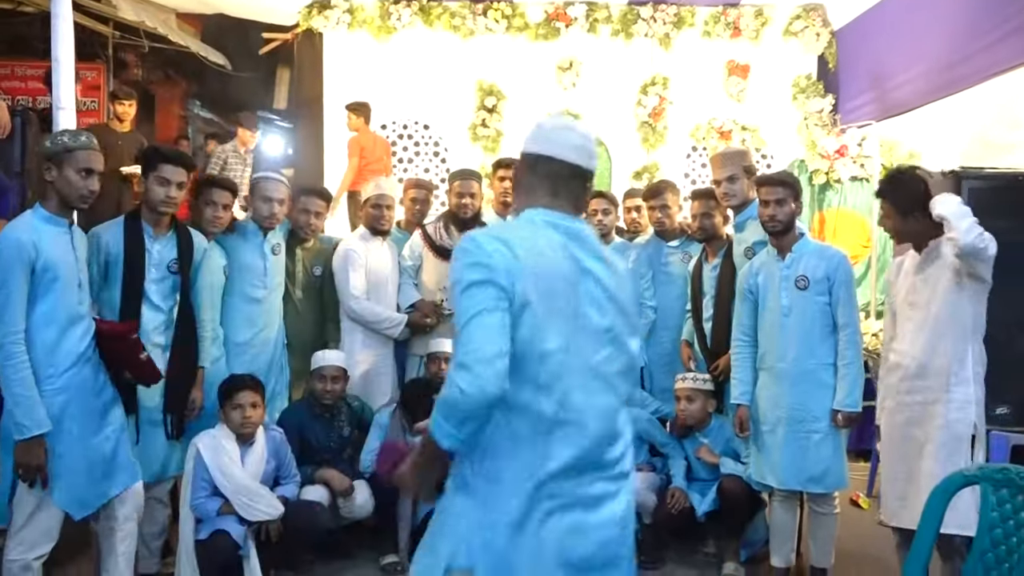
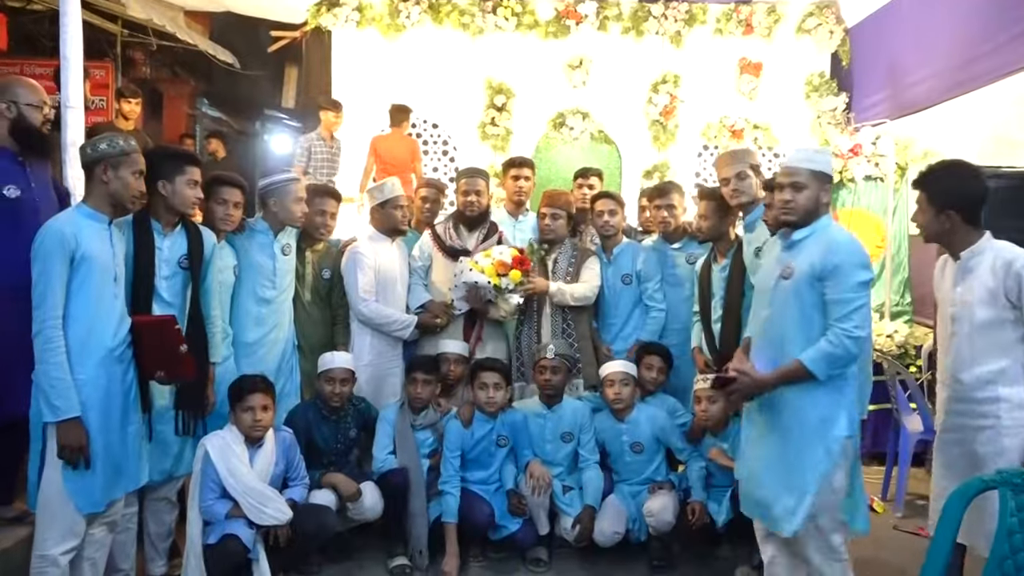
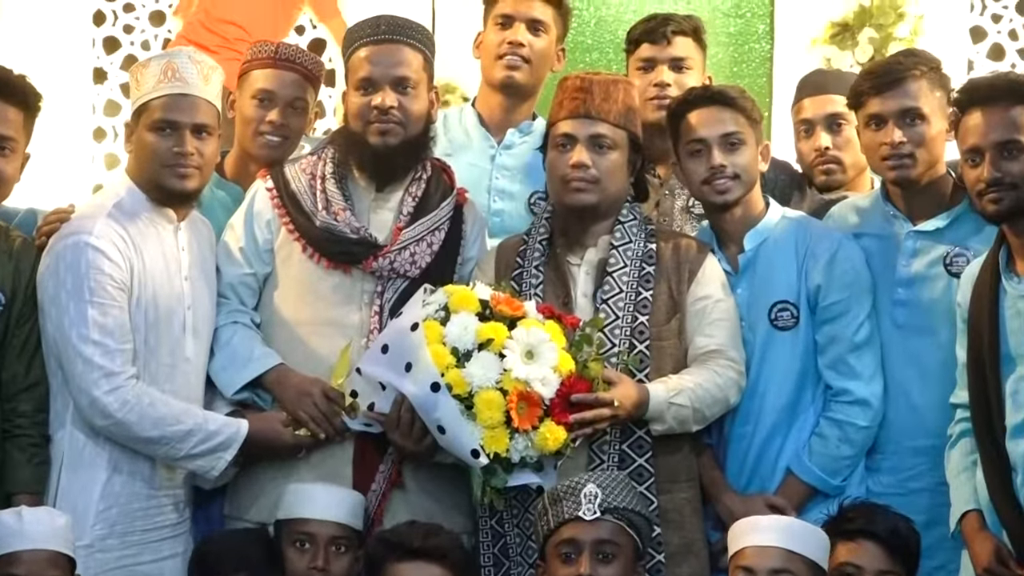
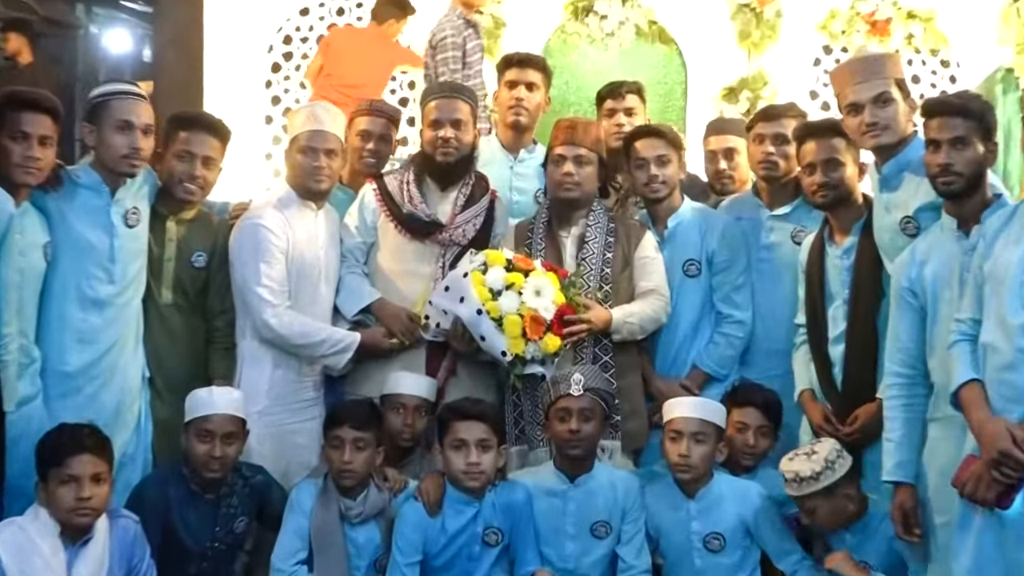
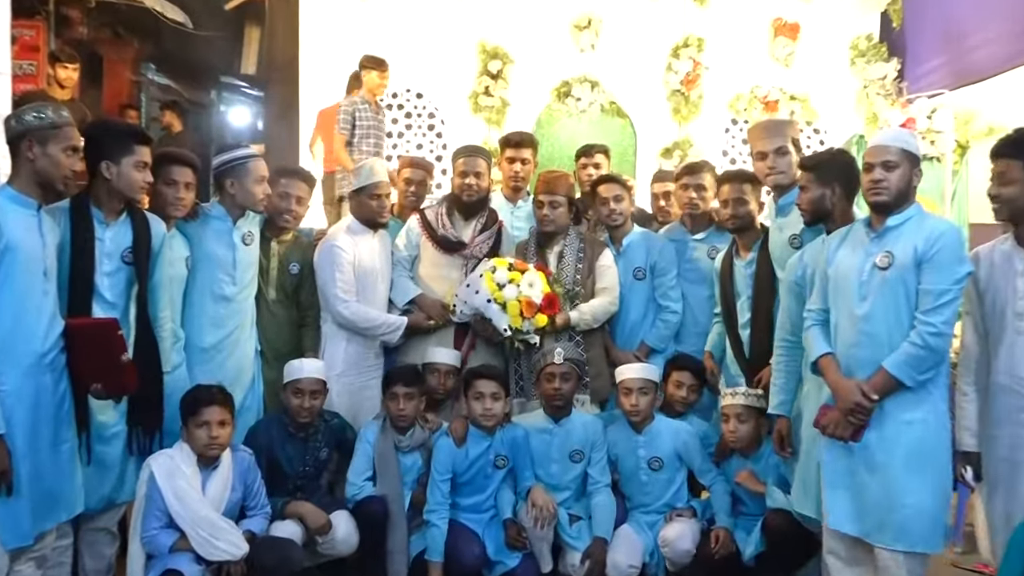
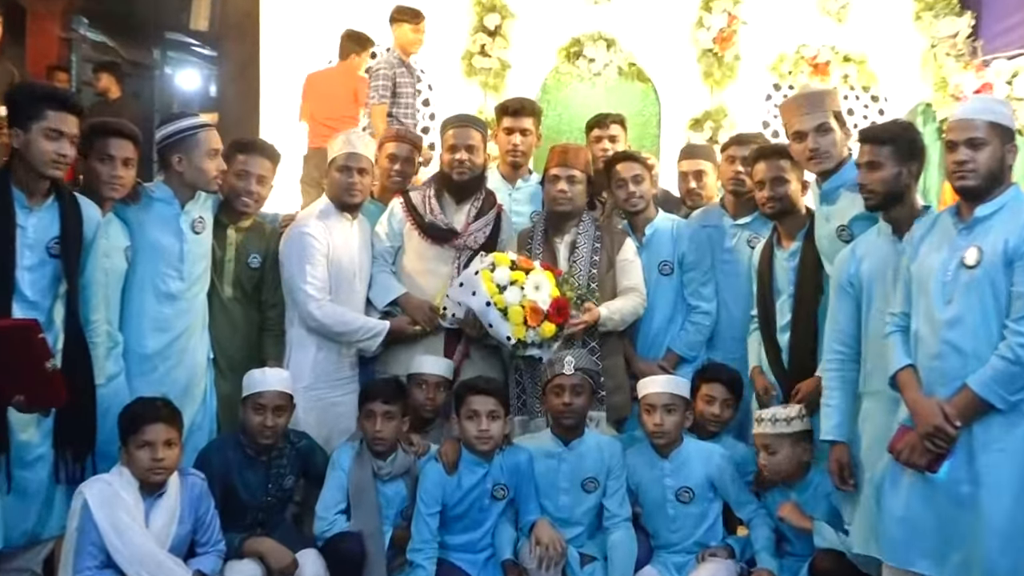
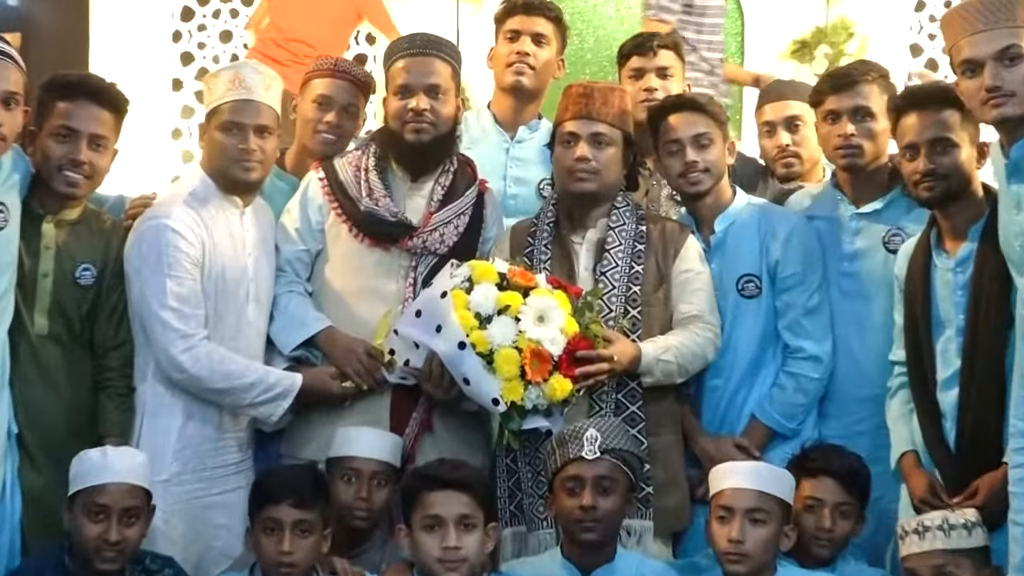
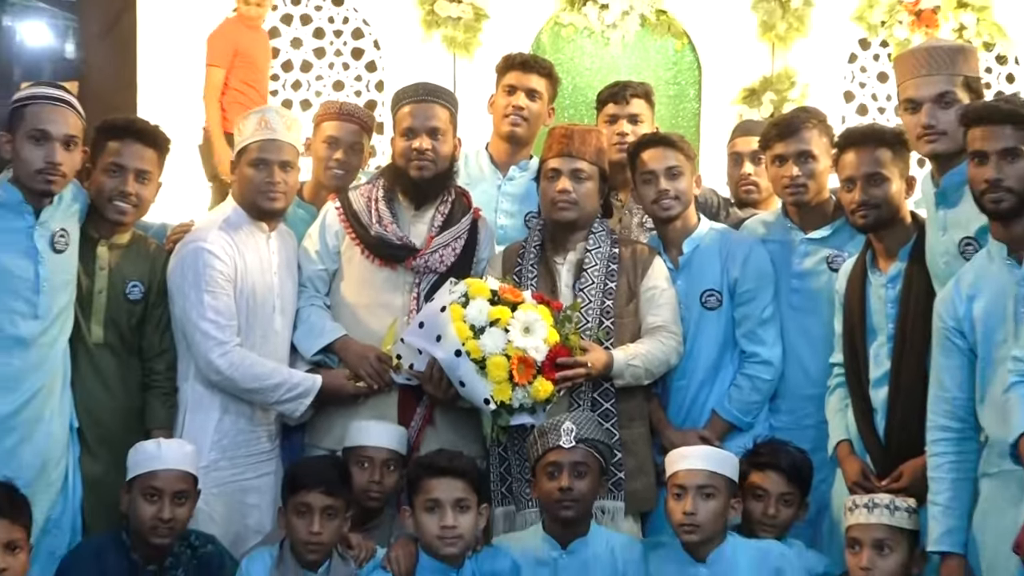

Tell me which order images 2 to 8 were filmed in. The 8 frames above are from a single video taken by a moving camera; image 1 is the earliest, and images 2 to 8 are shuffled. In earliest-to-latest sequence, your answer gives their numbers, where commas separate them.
2, 5, 6, 4, 7, 3, 8
